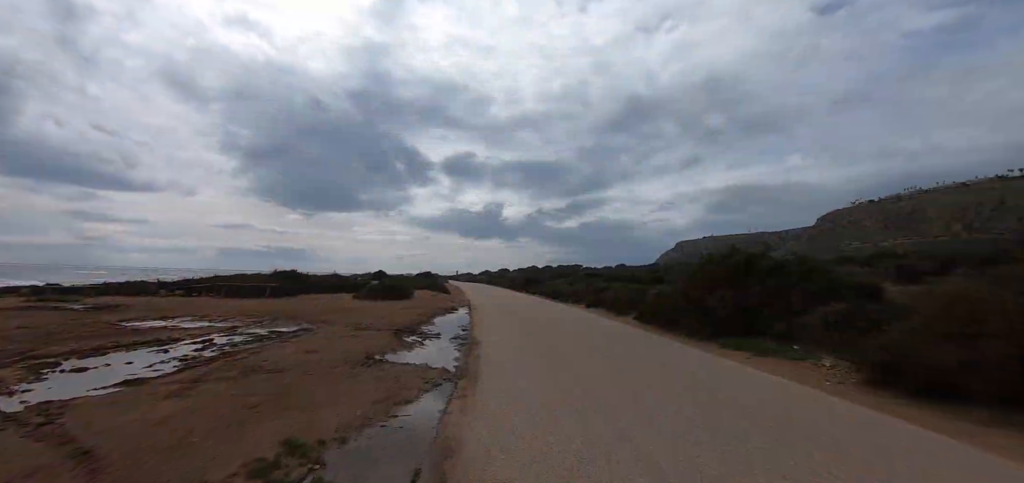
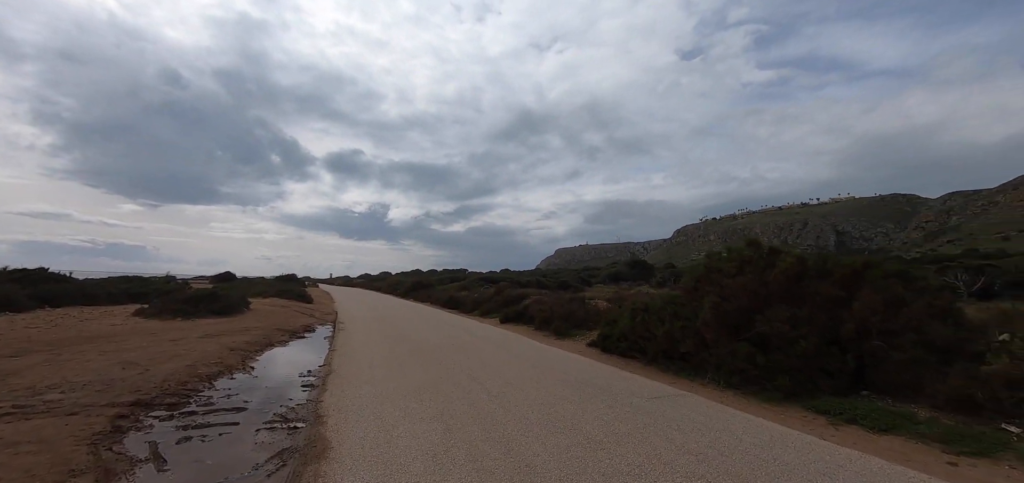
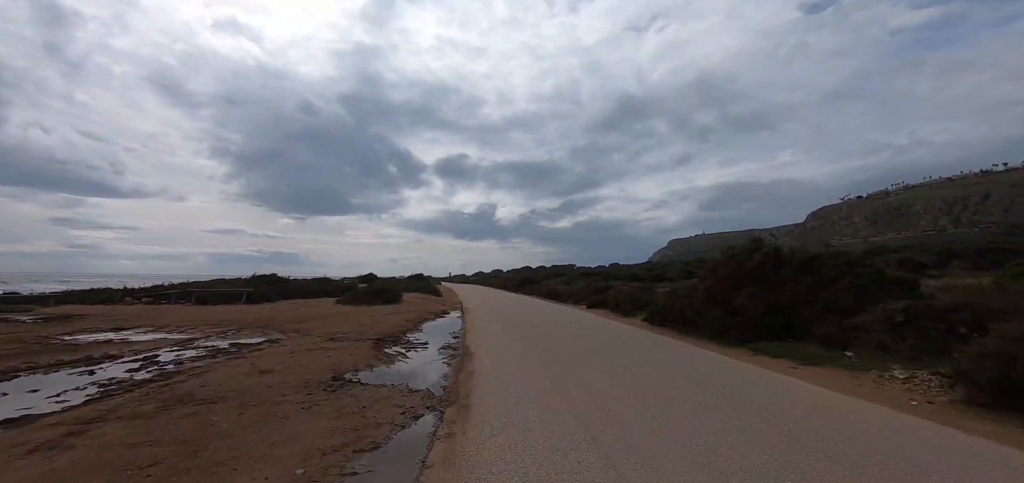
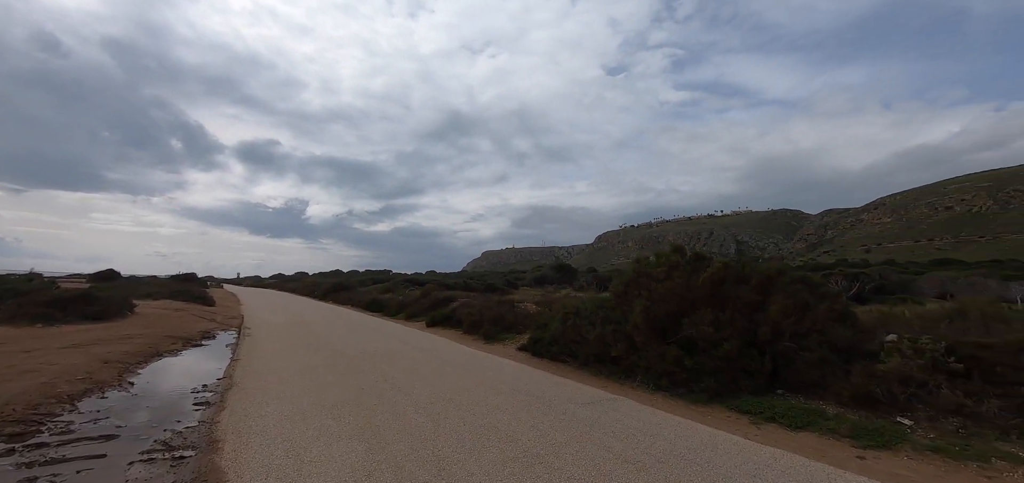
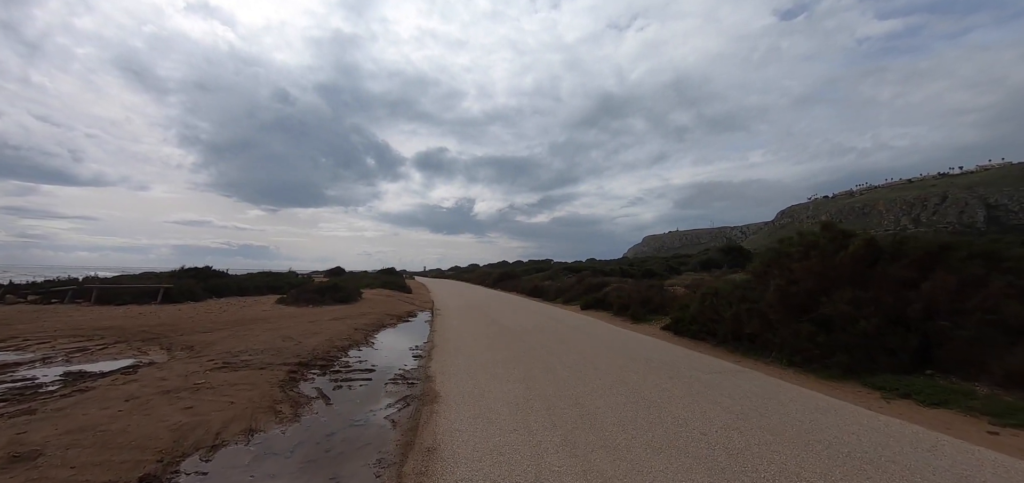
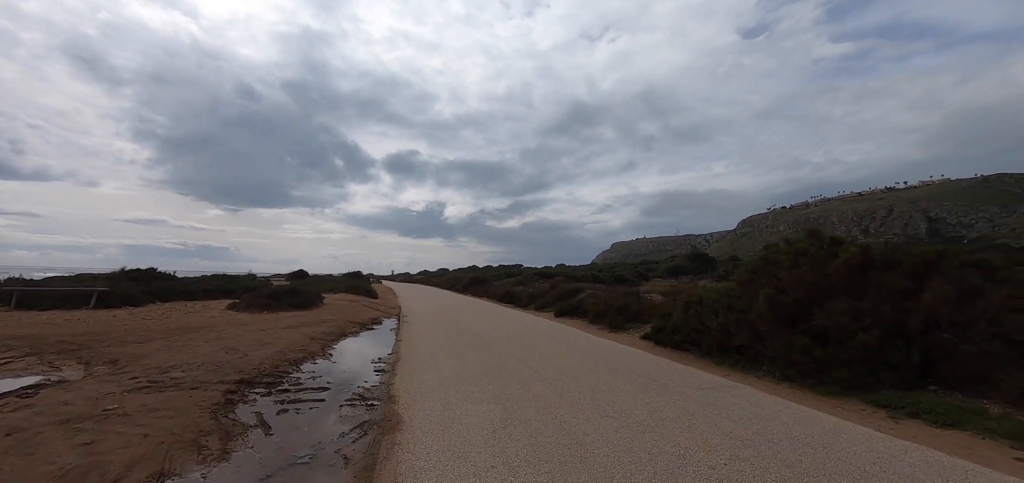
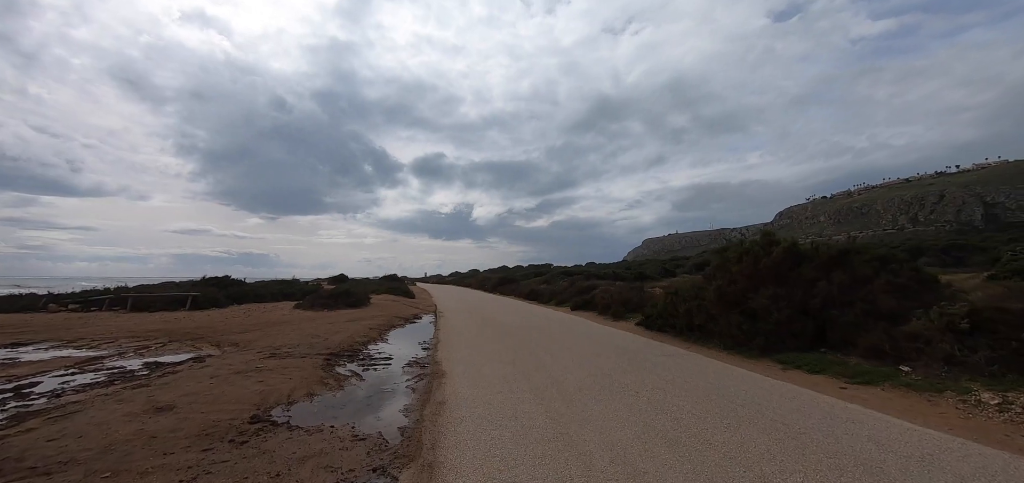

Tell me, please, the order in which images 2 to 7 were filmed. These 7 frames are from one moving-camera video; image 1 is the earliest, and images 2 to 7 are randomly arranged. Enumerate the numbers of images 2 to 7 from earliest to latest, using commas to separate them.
3, 7, 5, 6, 2, 4
